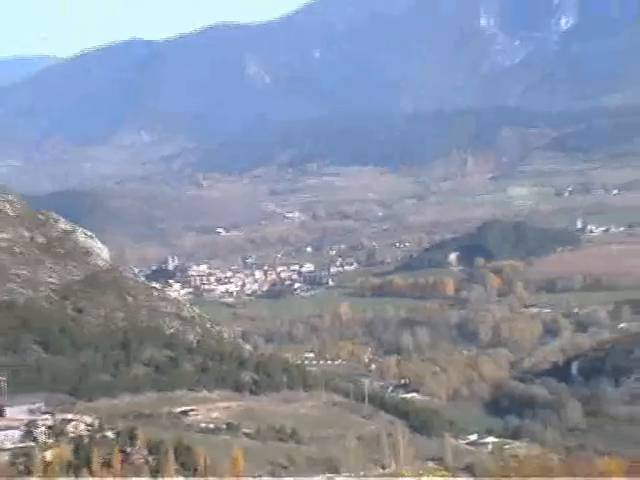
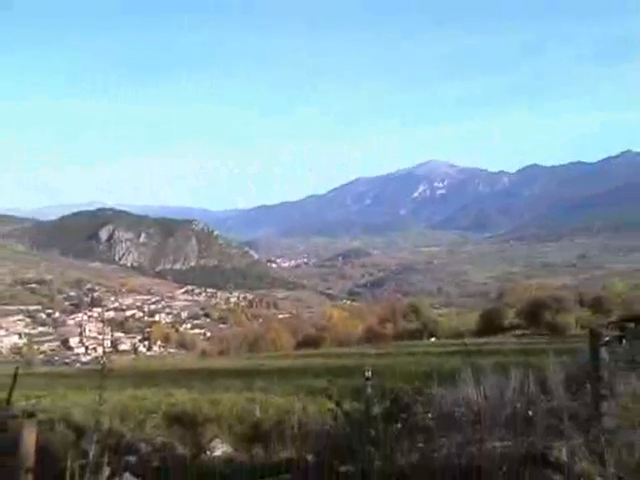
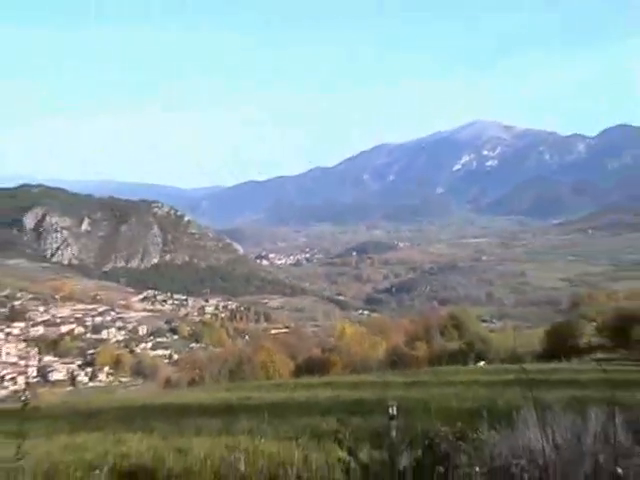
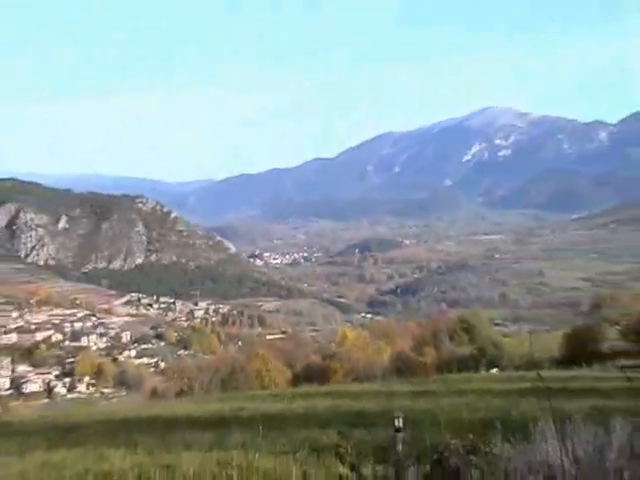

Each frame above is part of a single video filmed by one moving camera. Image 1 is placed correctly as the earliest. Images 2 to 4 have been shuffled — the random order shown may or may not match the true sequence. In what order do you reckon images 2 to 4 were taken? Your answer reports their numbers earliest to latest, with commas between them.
4, 3, 2
